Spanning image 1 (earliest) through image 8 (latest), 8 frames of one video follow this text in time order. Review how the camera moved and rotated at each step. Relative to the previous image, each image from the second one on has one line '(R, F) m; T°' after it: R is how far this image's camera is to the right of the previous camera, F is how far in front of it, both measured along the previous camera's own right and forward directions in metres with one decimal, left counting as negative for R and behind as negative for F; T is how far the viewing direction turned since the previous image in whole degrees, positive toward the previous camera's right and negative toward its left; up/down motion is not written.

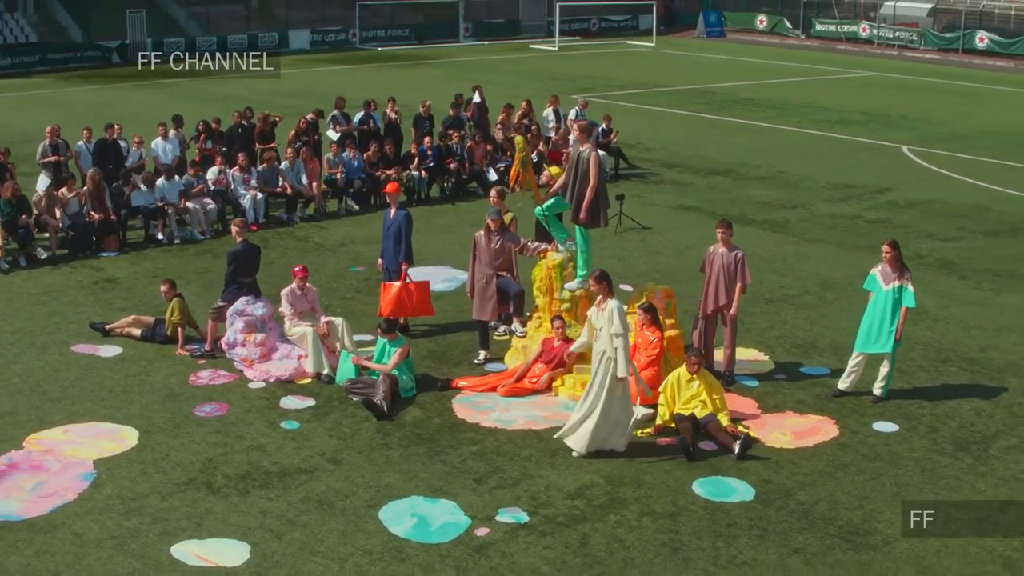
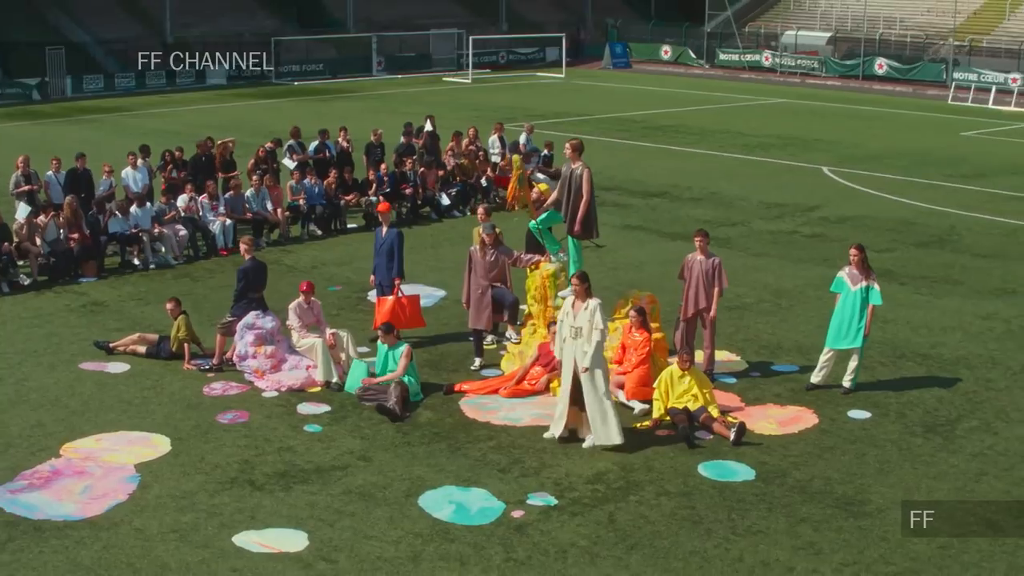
(-1.0, -0.9) m; +4°
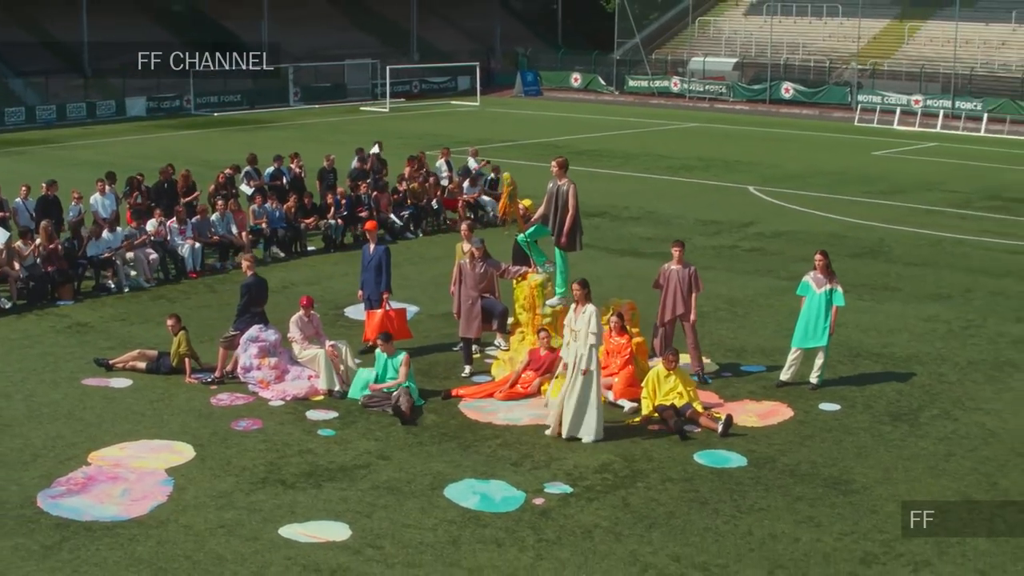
(-1.0, -0.8) m; +4°
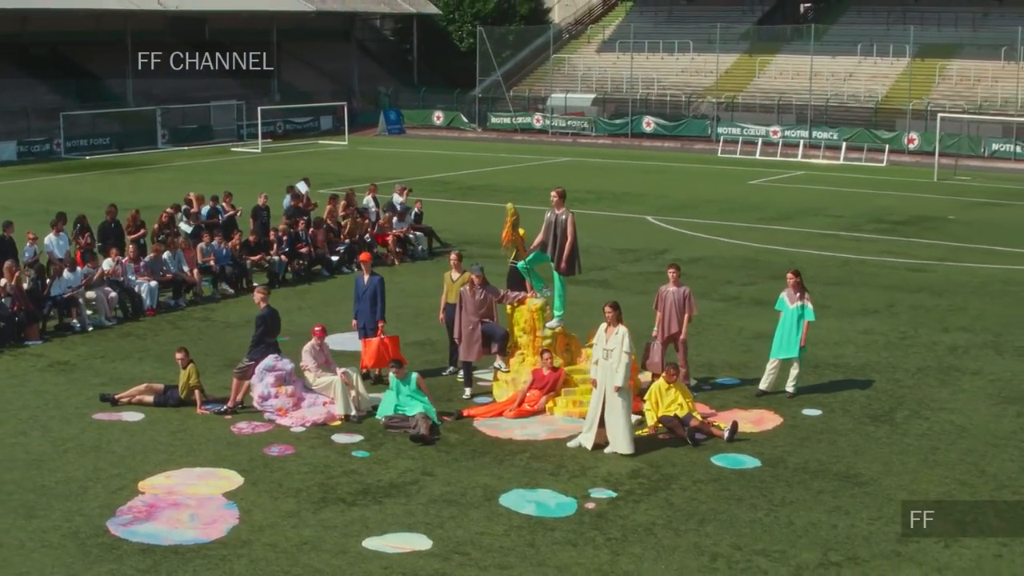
(-2.0, -0.7) m; +7°
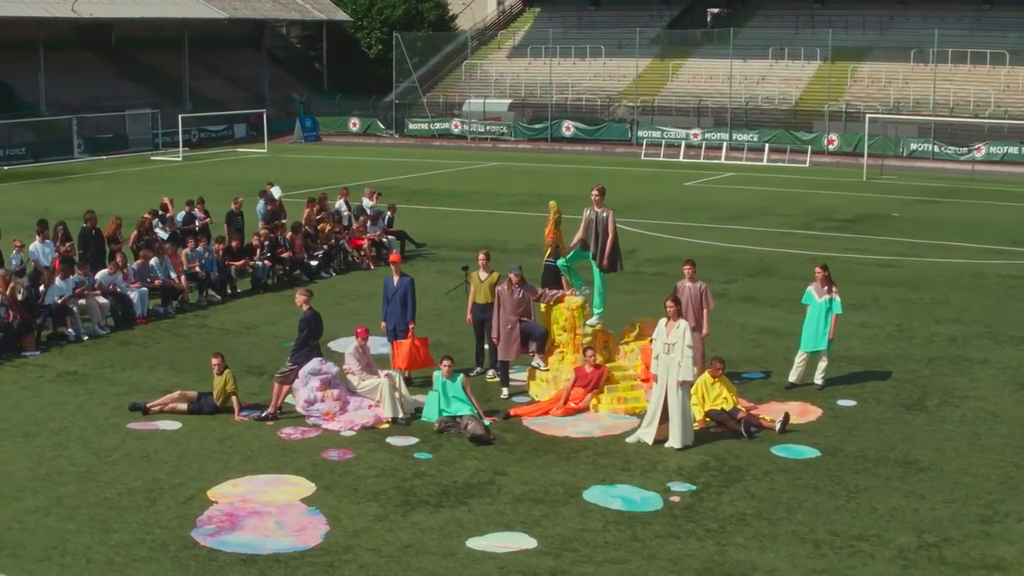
(-1.8, +0.1) m; +5°
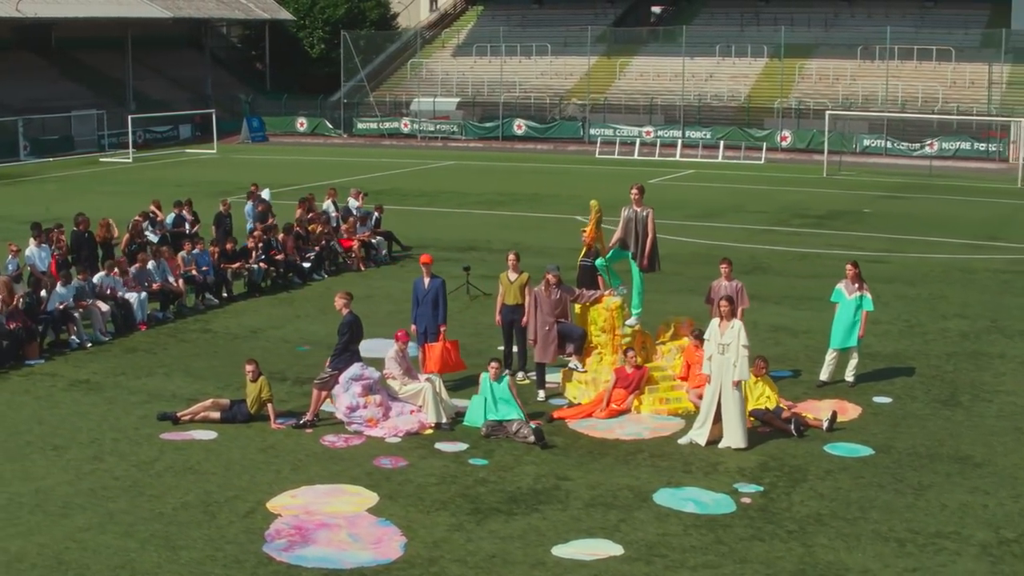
(-1.3, +0.3) m; +3°
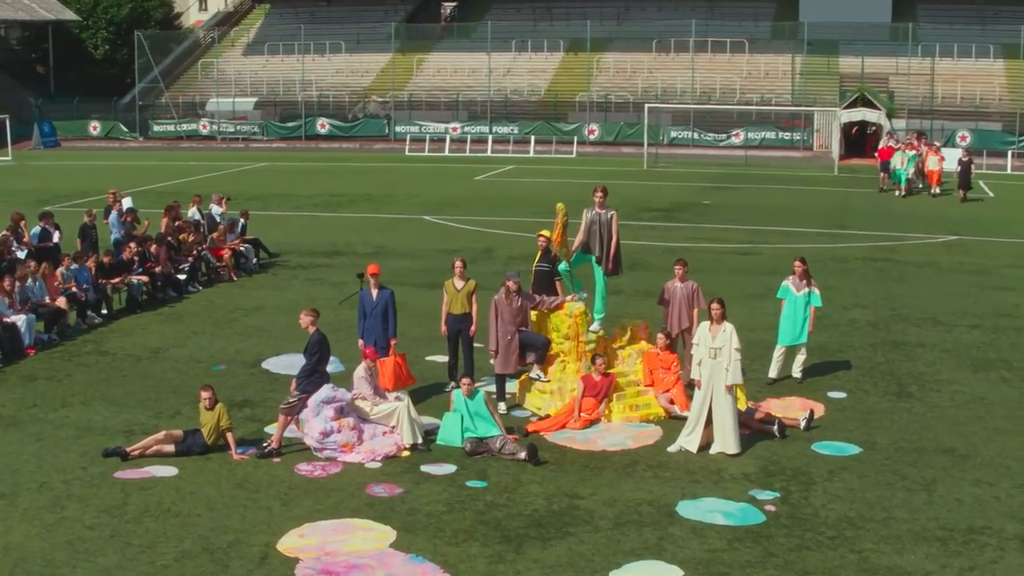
(-2.2, +0.8) m; +10°
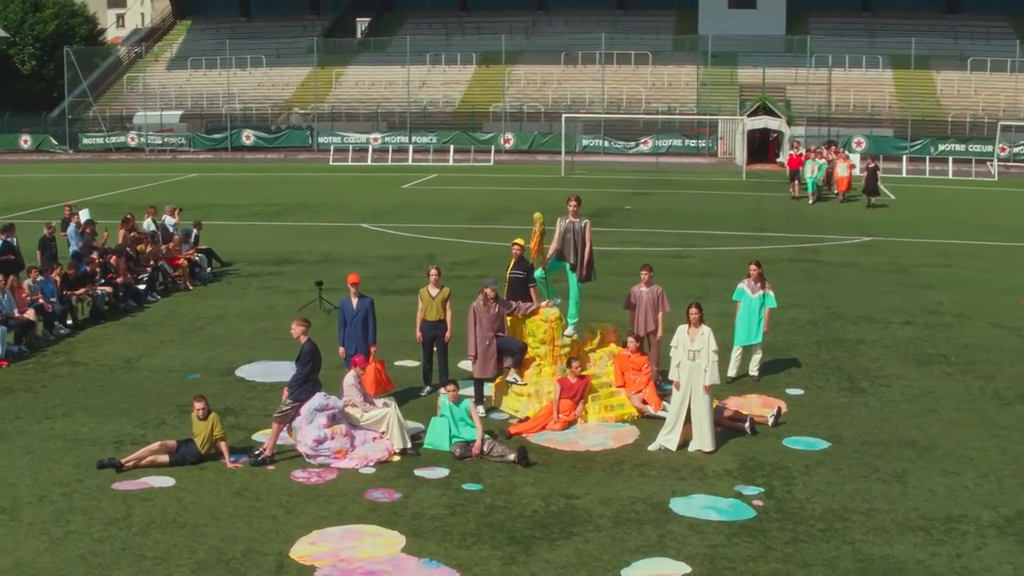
(-0.8, -0.5) m; +4°
